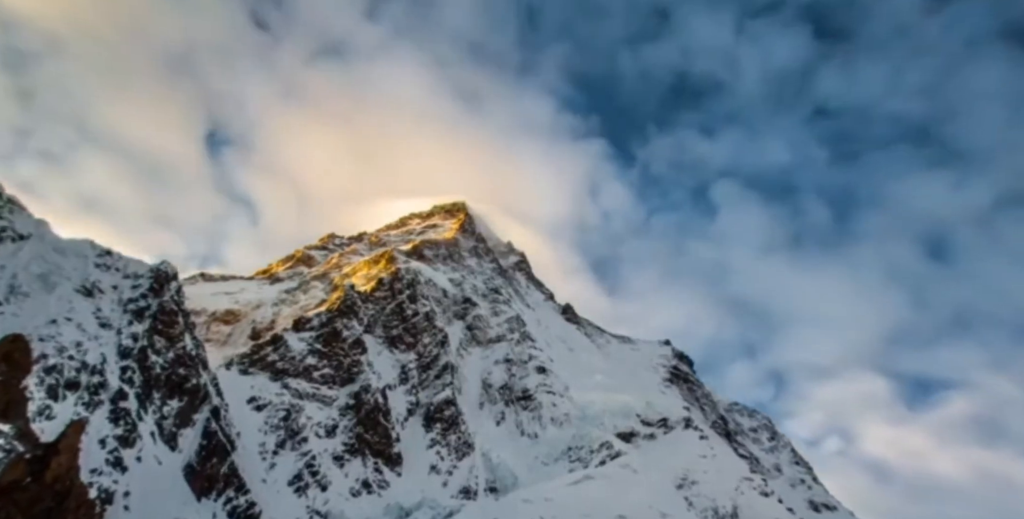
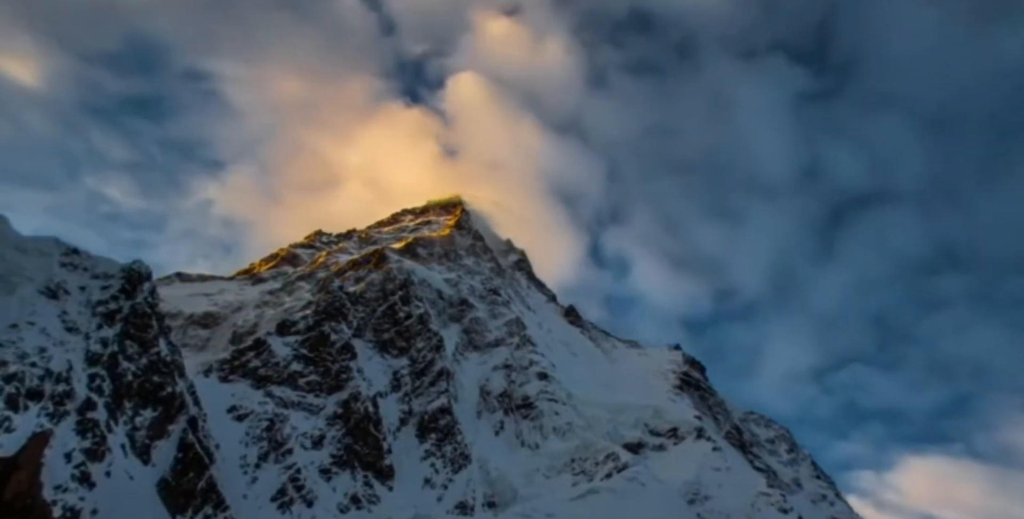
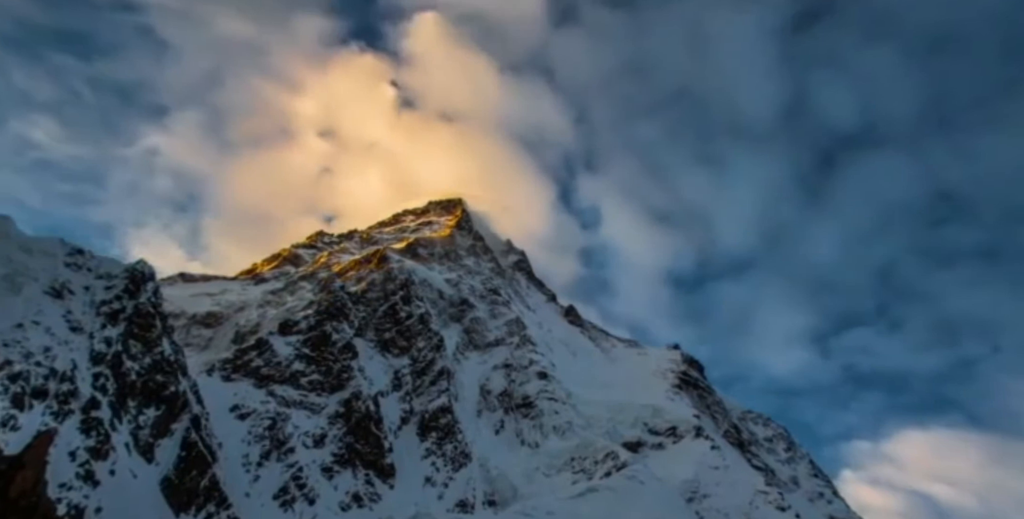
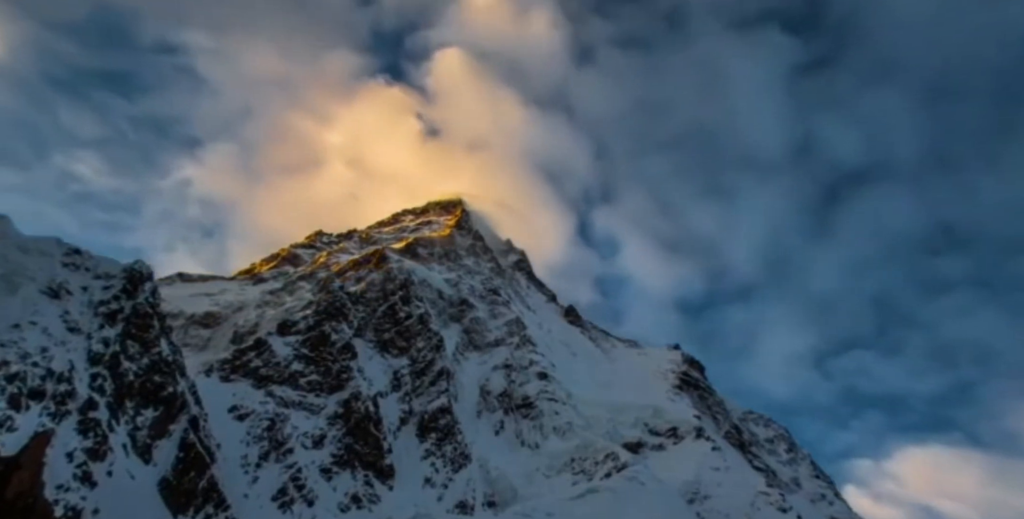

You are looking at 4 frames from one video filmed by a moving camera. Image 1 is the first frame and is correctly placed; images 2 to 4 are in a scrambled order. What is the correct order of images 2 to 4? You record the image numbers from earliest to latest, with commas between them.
3, 4, 2
